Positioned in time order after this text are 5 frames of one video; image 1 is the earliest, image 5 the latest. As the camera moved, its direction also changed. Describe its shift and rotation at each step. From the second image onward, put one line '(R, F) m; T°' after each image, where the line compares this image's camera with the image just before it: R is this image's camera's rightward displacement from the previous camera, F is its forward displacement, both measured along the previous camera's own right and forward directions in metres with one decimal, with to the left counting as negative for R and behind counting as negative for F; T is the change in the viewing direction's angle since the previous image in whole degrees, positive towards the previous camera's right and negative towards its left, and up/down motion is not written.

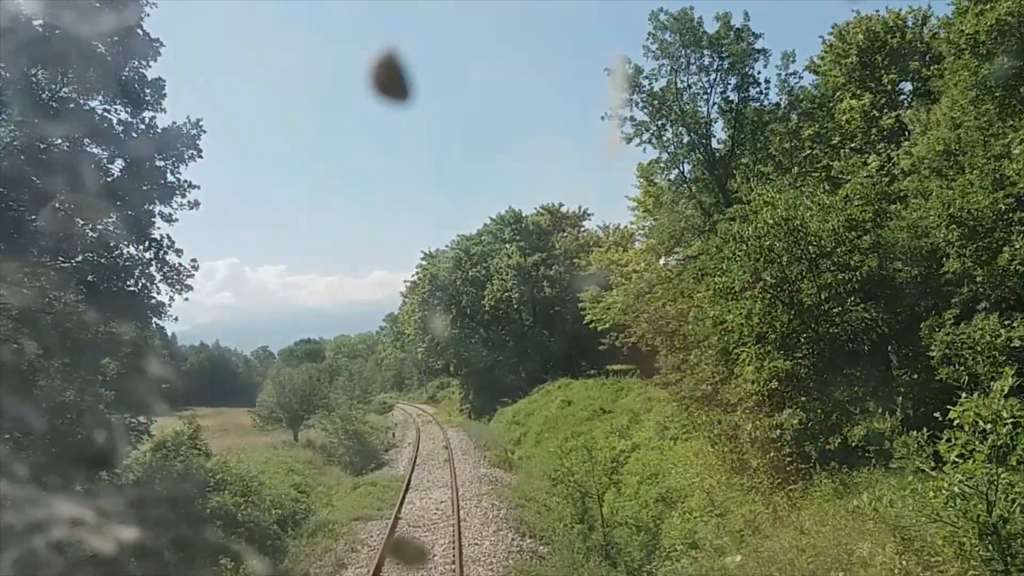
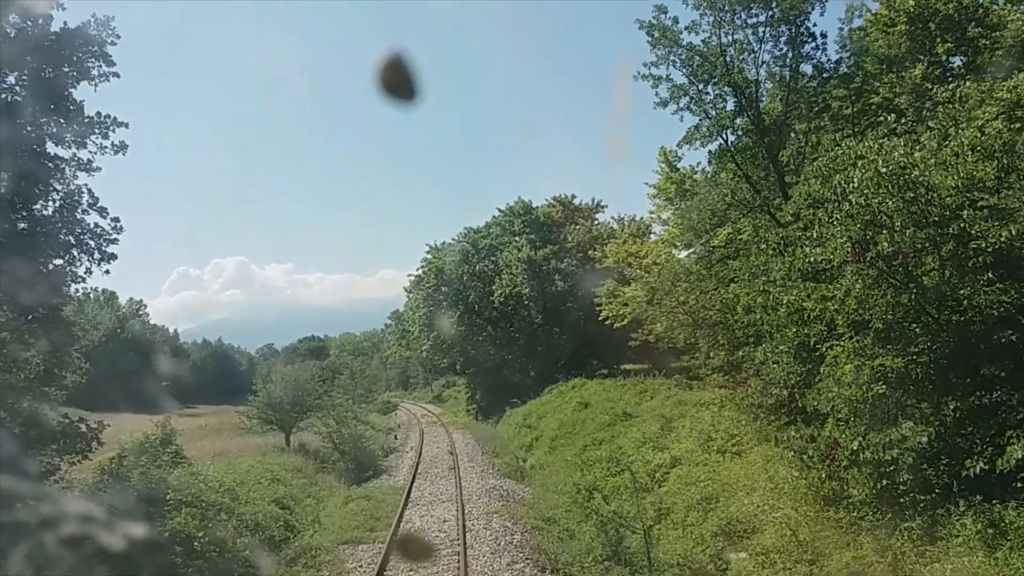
(-0.2, +2.6) m; -1°
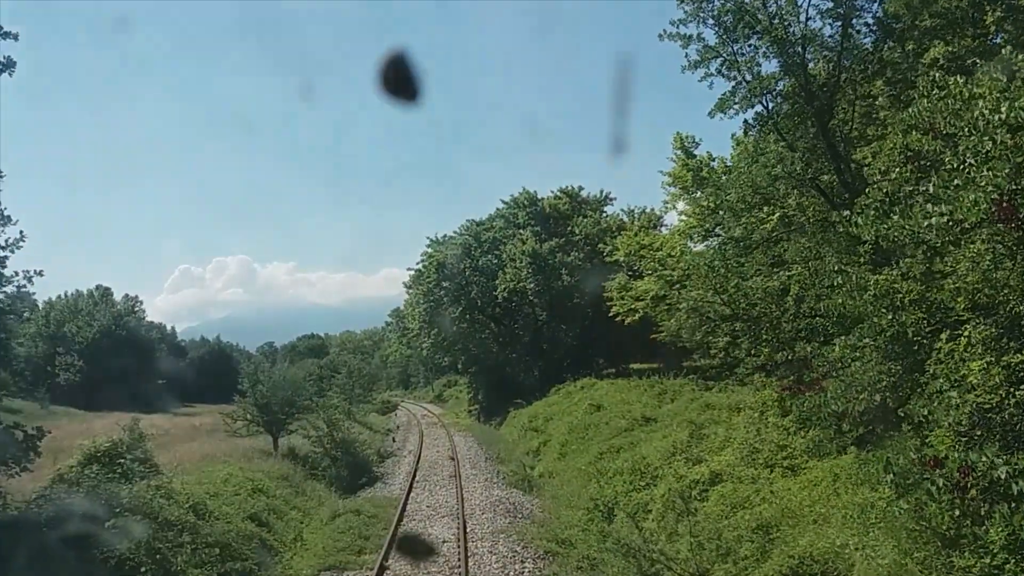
(-0.2, +2.1) m; 0°
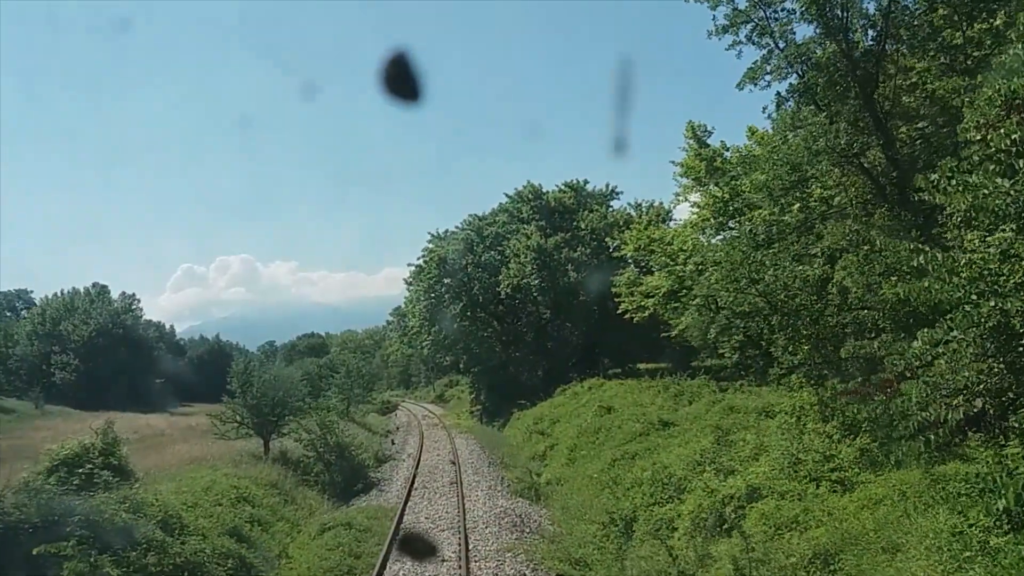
(-0.1, +1.5) m; 0°
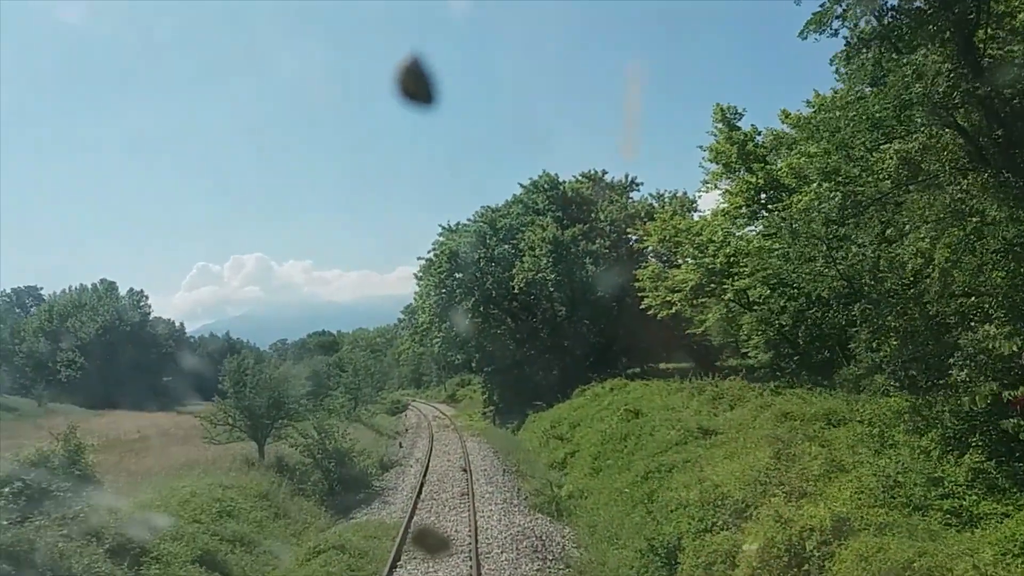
(-0.2, +2.2) m; -1°
